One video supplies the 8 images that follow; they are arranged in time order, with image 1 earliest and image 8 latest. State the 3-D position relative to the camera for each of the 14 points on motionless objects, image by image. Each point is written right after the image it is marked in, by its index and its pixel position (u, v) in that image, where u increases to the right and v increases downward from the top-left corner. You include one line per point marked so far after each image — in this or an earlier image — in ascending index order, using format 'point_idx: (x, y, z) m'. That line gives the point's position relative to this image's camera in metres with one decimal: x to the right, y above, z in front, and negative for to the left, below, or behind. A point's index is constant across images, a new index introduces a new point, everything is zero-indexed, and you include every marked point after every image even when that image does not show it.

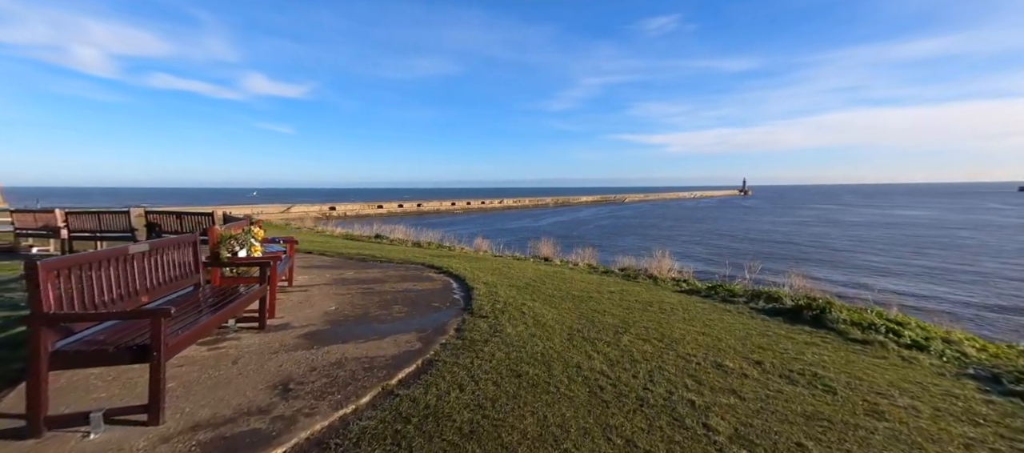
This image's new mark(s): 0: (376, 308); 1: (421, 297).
0: (-1.9, -1.1, +5.9) m
1: (-1.4, -1.1, +6.7) m
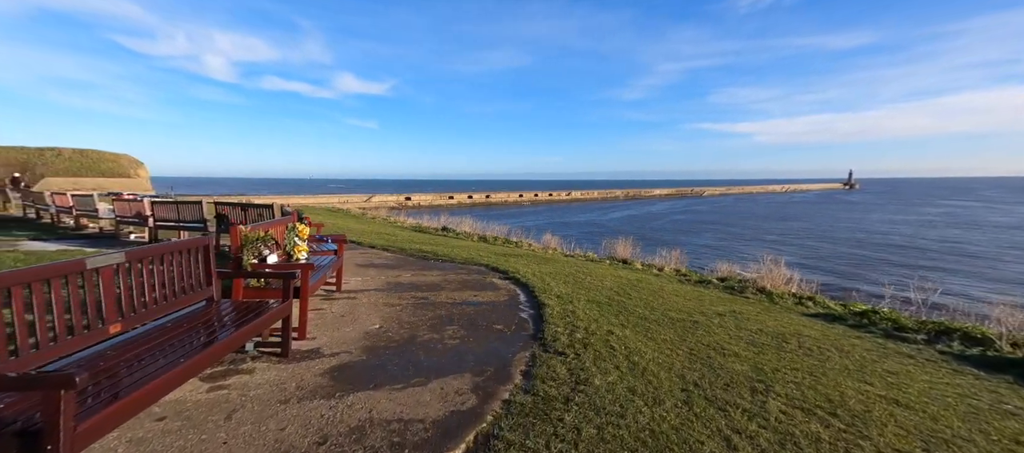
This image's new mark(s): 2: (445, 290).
0: (-1.0, -1.2, +4.8) m
1: (-0.4, -1.1, +5.4) m
2: (-1.1, -1.0, +6.8) m
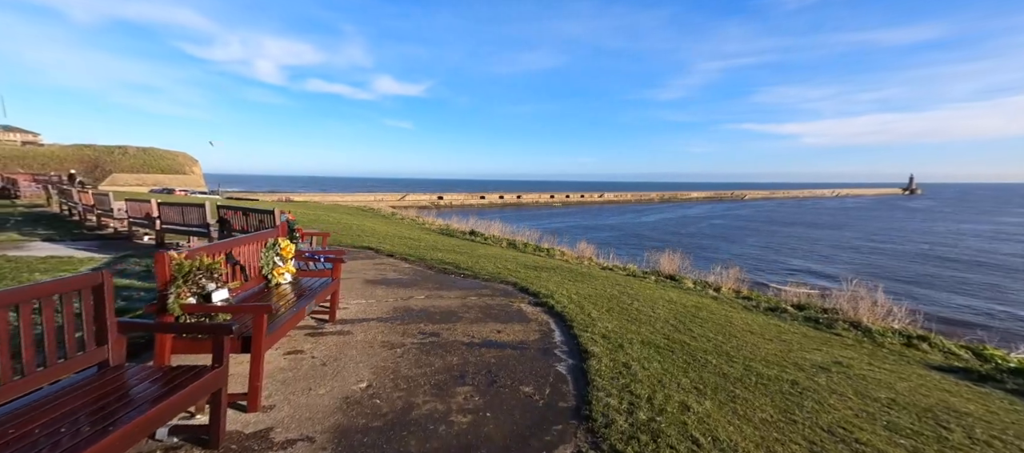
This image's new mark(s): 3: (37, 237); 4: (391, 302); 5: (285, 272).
0: (-0.7, -1.4, +3.5) m
1: (-0.1, -1.3, +4.1) m
2: (-0.7, -1.2, +5.5) m
3: (-15.4, -0.3, +13.8) m
4: (-1.8, -1.1, +6.3) m
5: (-2.6, -0.5, +5.0) m
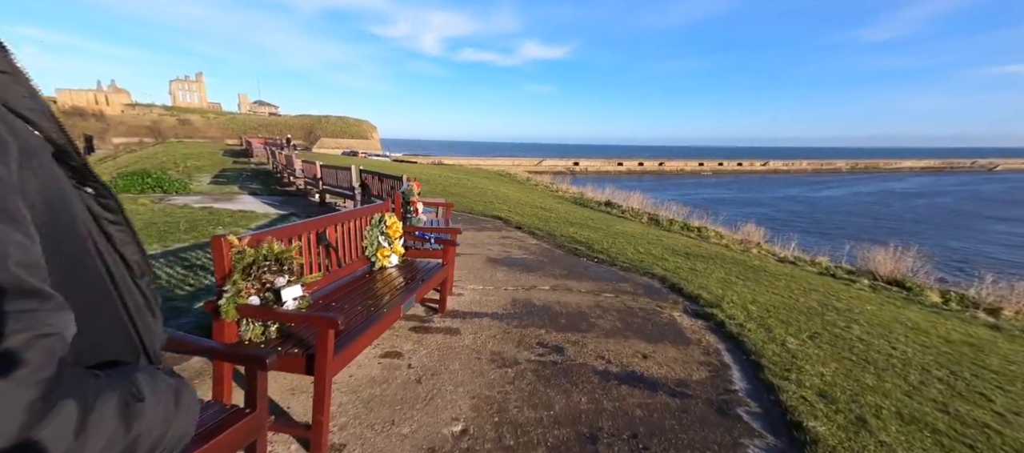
0: (+0.2, -1.3, +2.4) m
1: (+1.0, -1.3, +2.7) m
2: (+0.8, -1.1, +4.3) m
3: (-10.6, +1.3, +16.5) m
4: (0.0, -0.8, +5.4) m
5: (-1.2, -0.3, +4.3) m
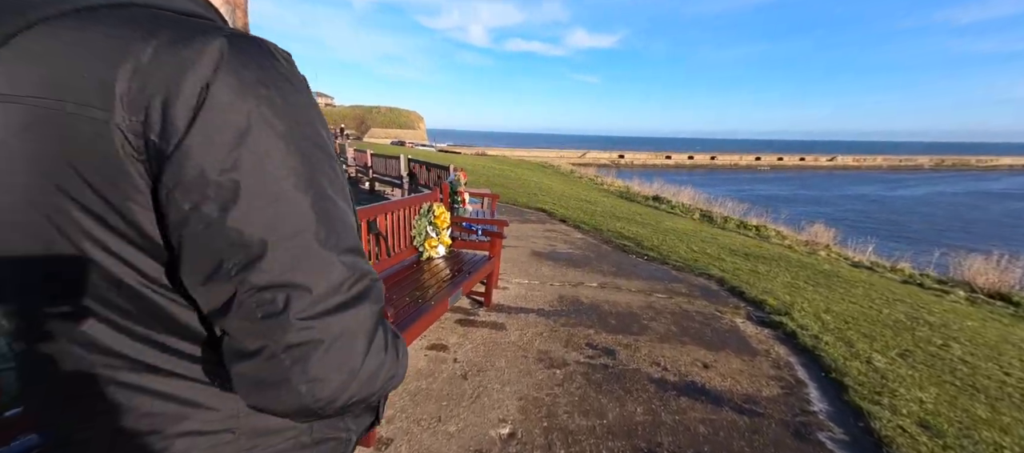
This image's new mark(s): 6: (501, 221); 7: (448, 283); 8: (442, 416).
0: (+0.4, -1.3, +2.2) m
1: (+1.2, -1.3, +2.5) m
2: (+1.3, -1.0, +4.0) m
3: (-8.8, +1.9, +17.3) m
4: (+0.6, -0.7, +5.2) m
5: (-0.7, -0.2, +4.2) m
6: (-0.1, +0.1, +4.7) m
7: (-0.6, -0.5, +3.7) m
8: (-0.4, -1.2, +2.7) m
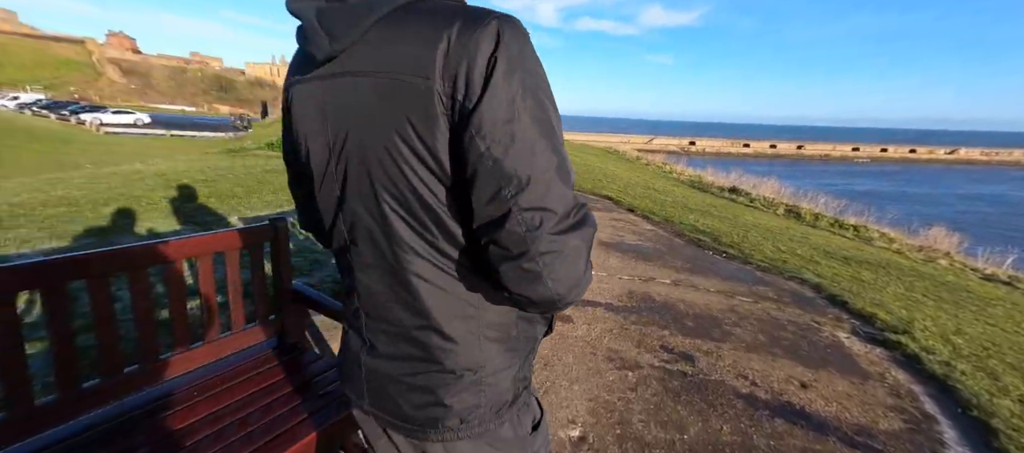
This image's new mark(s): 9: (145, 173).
0: (+0.8, -1.3, +1.9) m
1: (+1.6, -1.3, +2.1) m
2: (+1.9, -1.0, +3.6) m
3: (-6.2, +2.9, +18.0) m
4: (+1.3, -0.6, +4.9) m
5: (0.0, 0.0, +4.0) m
6: (+0.6, +0.2, +4.4) m
7: (0.0, -0.4, +3.6) m
8: (0.0, -1.1, +2.6) m
9: (-10.1, +1.6, +11.8) m
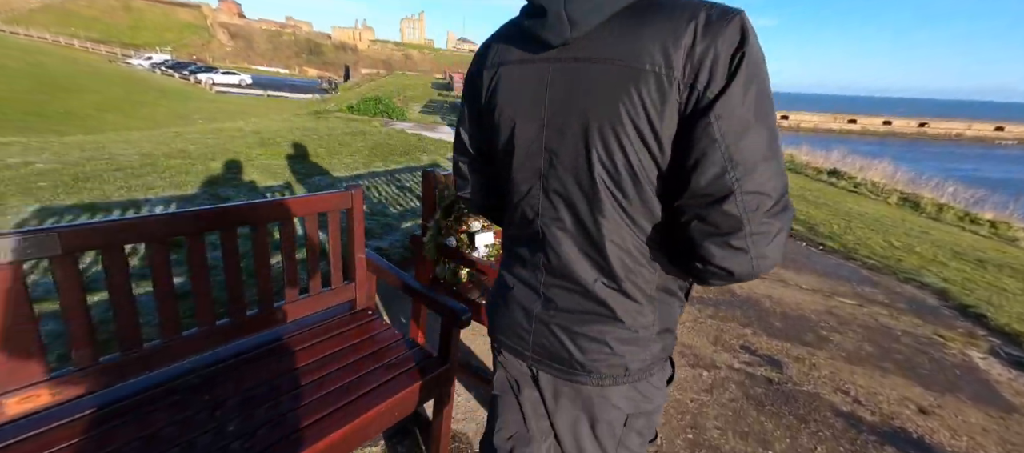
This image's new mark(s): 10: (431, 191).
0: (+1.0, -1.3, +1.7) m
1: (+1.9, -1.3, +1.8) m
2: (+2.4, -0.9, +3.2) m
3: (-3.2, +4.3, +18.3) m
4: (+2.0, -0.5, +4.5) m
5: (+0.6, +0.2, +3.8) m
6: (+1.3, +0.4, +4.0) m
7: (+0.6, -0.2, +3.4) m
8: (+0.3, -1.0, +2.4) m
9: (-8.1, +2.9, +12.8) m
10: (-0.7, +0.3, +3.7) m
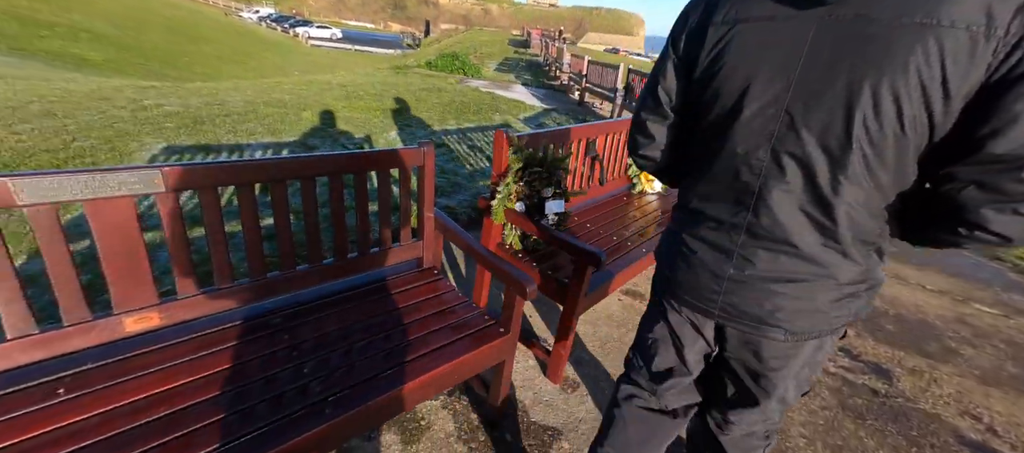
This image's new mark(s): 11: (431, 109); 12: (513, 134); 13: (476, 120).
0: (+1.2, -1.2, +1.4) m
1: (+2.1, -1.3, +1.4) m
2: (+2.8, -0.9, +2.7) m
3: (0.0, +6.0, +17.9) m
4: (+2.7, -0.3, +3.9) m
5: (+1.2, +0.4, +3.5) m
6: (+2.0, +0.6, +3.6) m
7: (+1.1, 0.0, +3.1) m
8: (+0.7, -0.9, +2.2) m
9: (-5.7, +4.5, +13.4) m
10: (-0.1, +0.6, +3.5) m
11: (-2.2, +3.1, +11.2) m
12: (0.0, +0.8, +3.5) m
13: (-1.0, +2.6, +10.6) m
